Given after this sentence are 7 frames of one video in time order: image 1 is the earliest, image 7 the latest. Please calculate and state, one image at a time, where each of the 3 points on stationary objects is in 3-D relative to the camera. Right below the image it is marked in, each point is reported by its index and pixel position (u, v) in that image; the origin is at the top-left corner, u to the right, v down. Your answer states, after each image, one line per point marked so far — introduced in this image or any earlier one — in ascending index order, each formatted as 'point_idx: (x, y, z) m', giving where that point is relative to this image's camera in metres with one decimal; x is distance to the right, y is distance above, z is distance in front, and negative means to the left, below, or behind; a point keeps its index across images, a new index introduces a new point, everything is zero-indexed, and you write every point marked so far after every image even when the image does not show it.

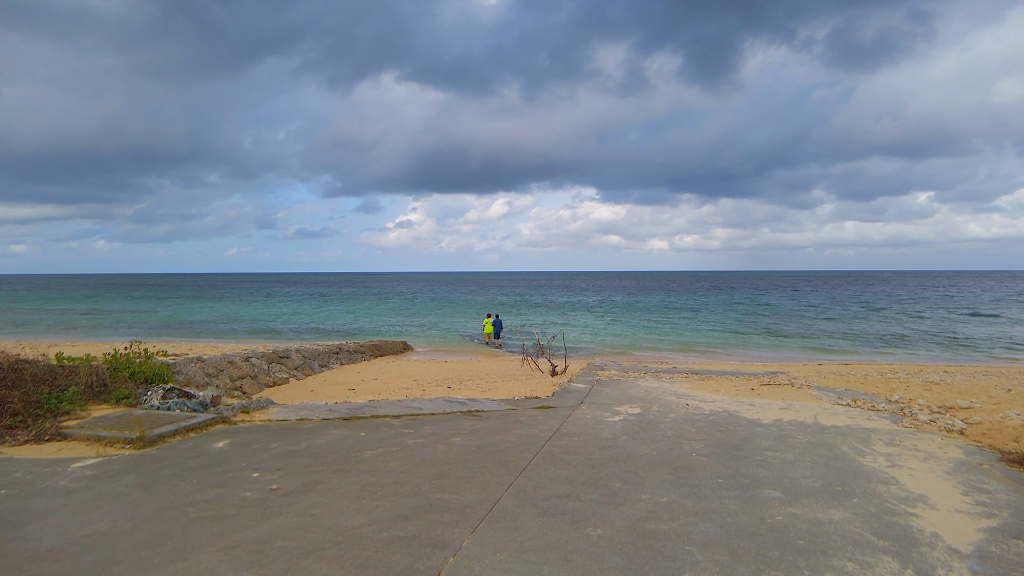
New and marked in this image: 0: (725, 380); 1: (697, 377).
0: (+3.8, -1.6, +9.2) m
1: (+3.5, -1.7, +9.7) m
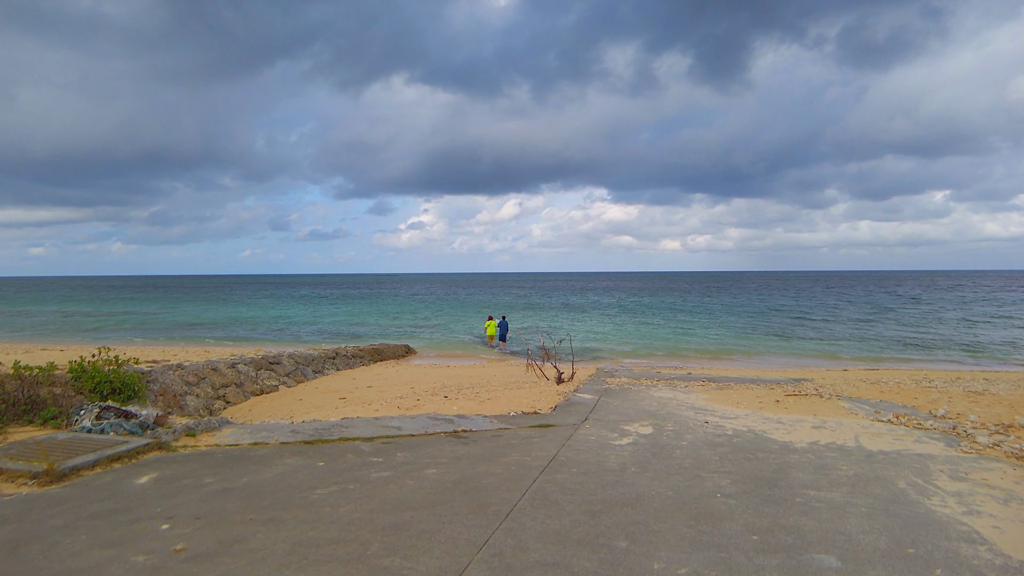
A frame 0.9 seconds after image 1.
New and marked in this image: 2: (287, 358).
0: (+3.8, -1.7, +8.4) m
1: (+3.5, -1.7, +8.9) m
2: (-5.4, -1.7, +12.3) m
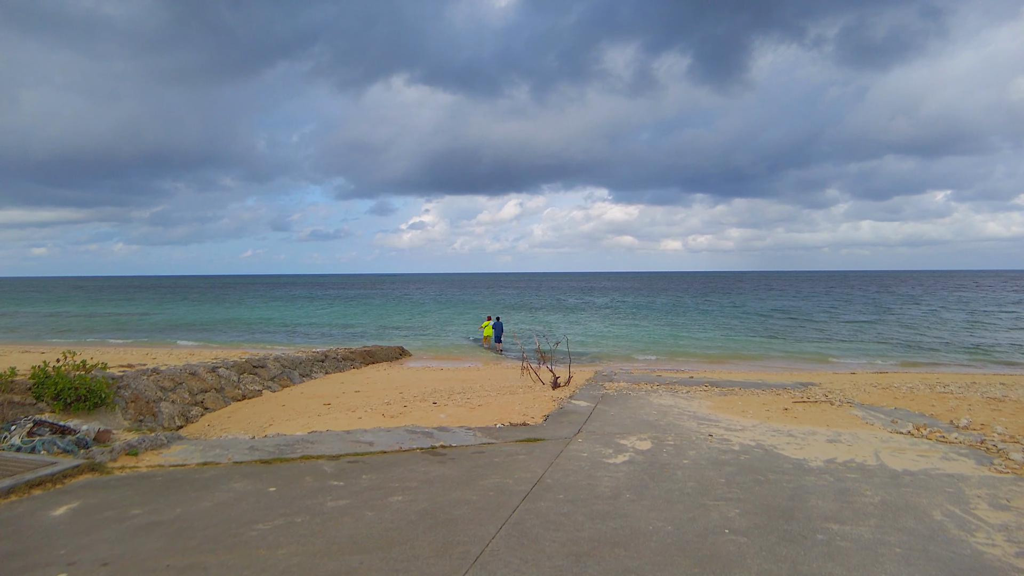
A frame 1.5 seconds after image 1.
0: (+3.7, -1.7, +7.9) m
1: (+3.4, -1.7, +8.4) m
2: (-5.5, -1.7, +11.8) m
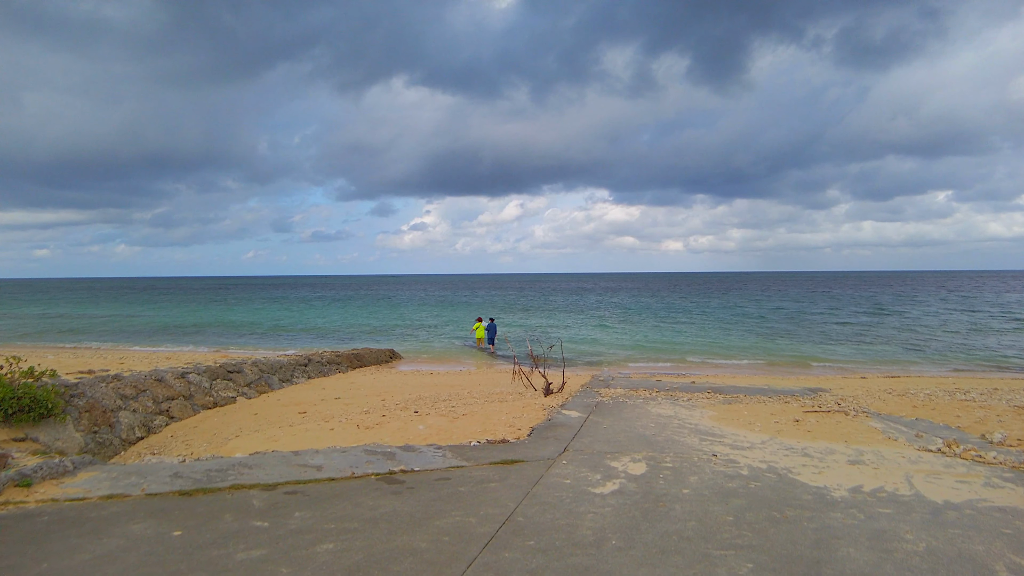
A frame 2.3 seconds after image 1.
0: (+3.5, -1.7, +7.3) m
1: (+3.2, -1.7, +7.8) m
2: (-5.7, -1.7, +11.2) m
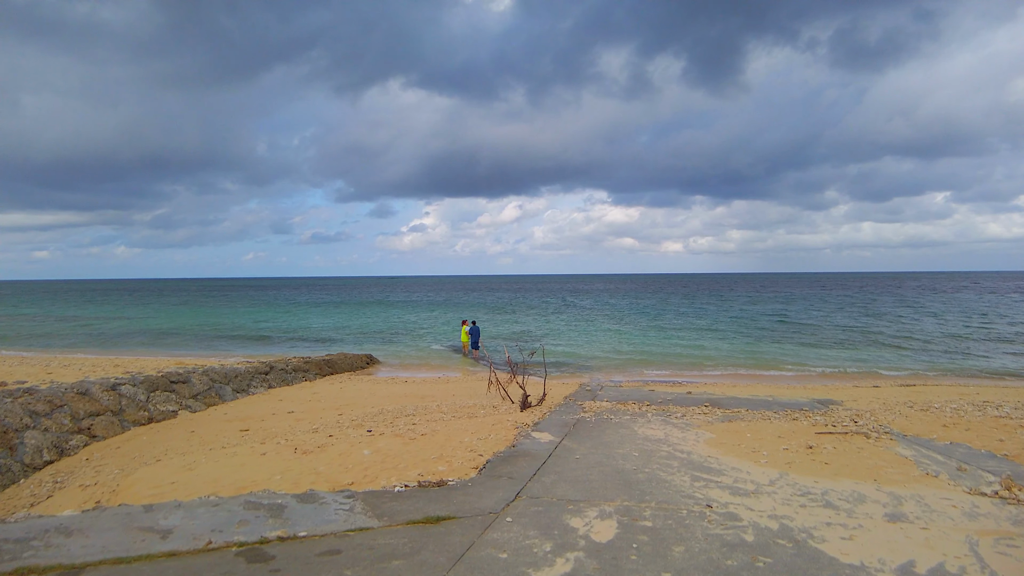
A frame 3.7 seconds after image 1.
0: (+3.1, -1.7, +6.3) m
1: (+2.7, -1.7, +6.7) m
2: (-6.2, -1.7, +10.1) m
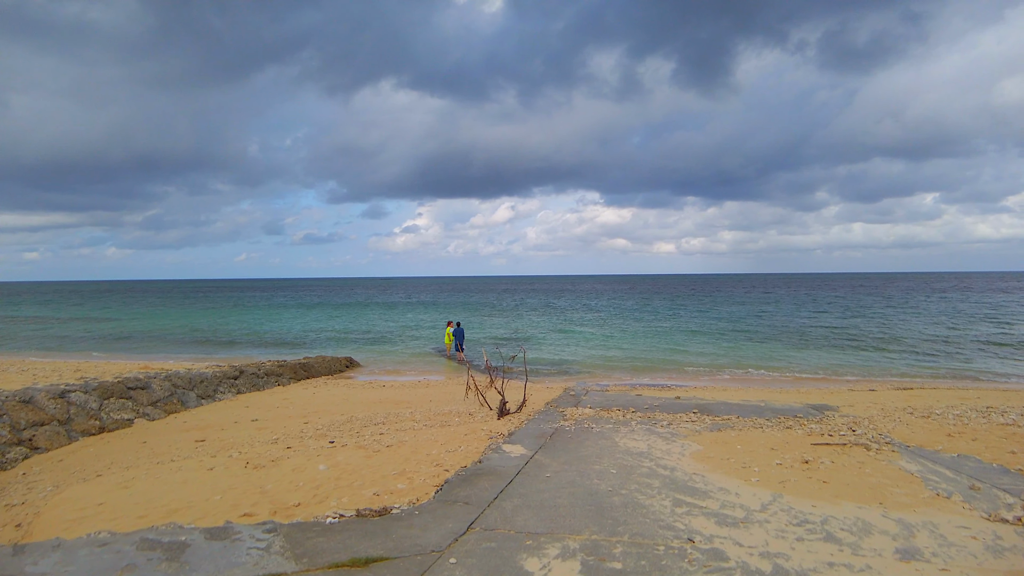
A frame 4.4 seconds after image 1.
0: (+2.7, -1.6, +5.8) m
1: (+2.4, -1.7, +6.3) m
2: (-6.5, -1.7, +9.6) m
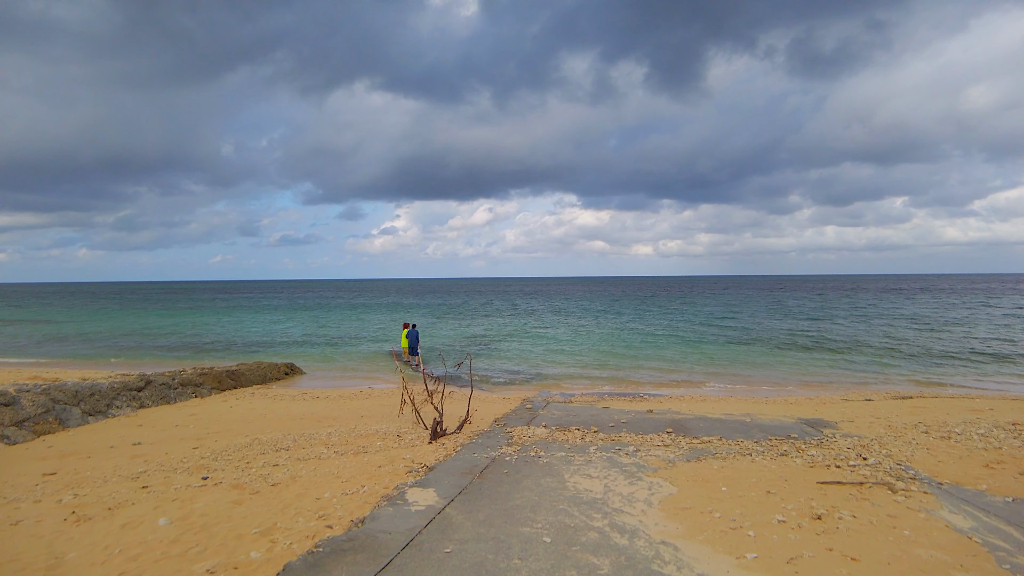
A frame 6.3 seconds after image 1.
0: (+2.0, -1.6, +4.5) m
1: (+1.7, -1.6, +5.0) m
2: (-7.4, -1.6, +7.9) m
